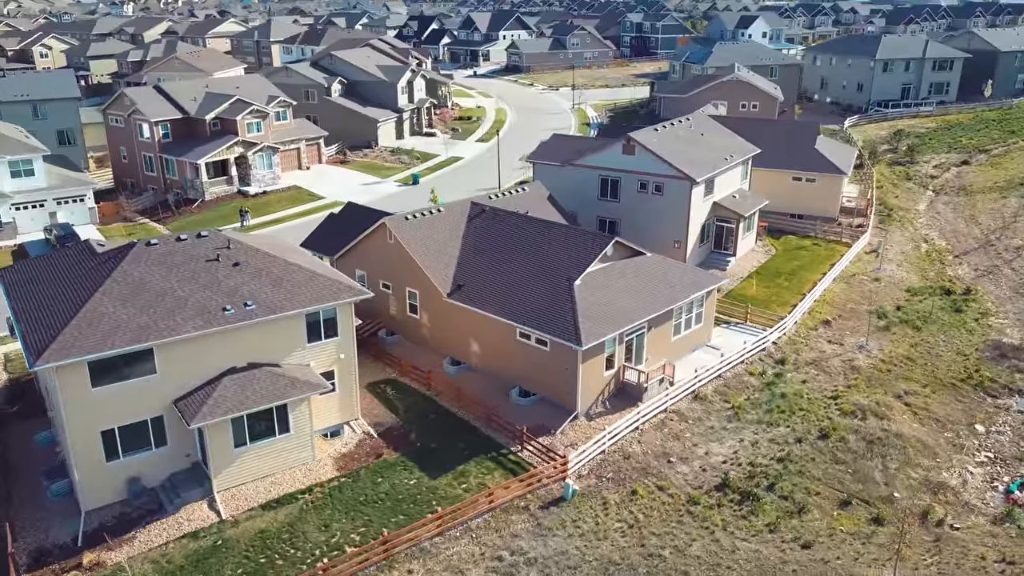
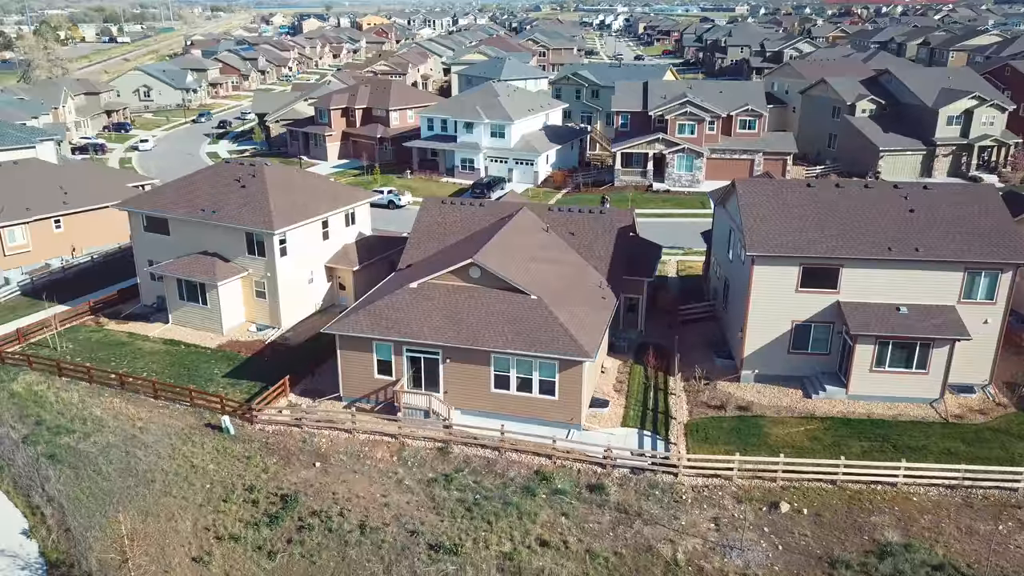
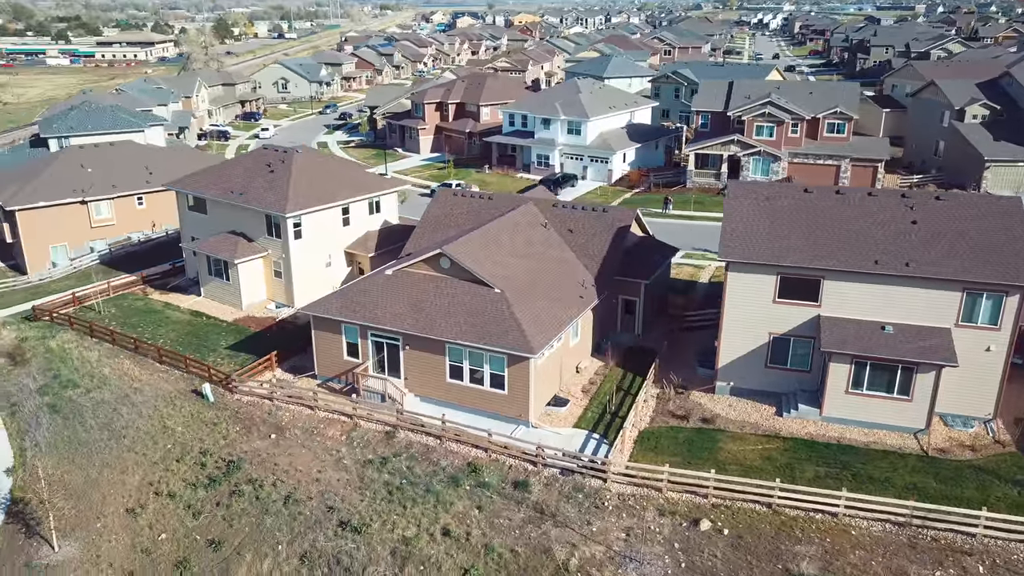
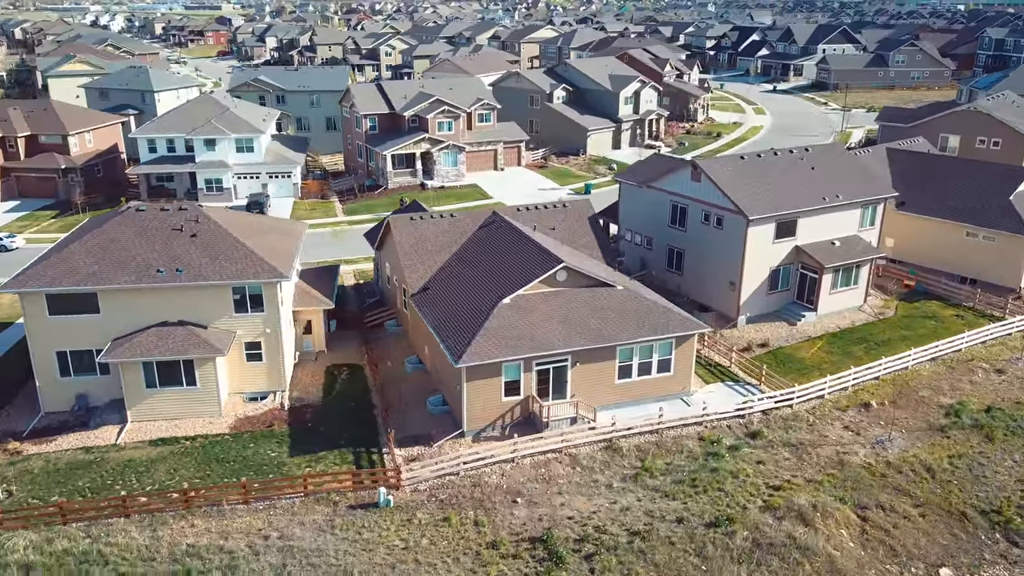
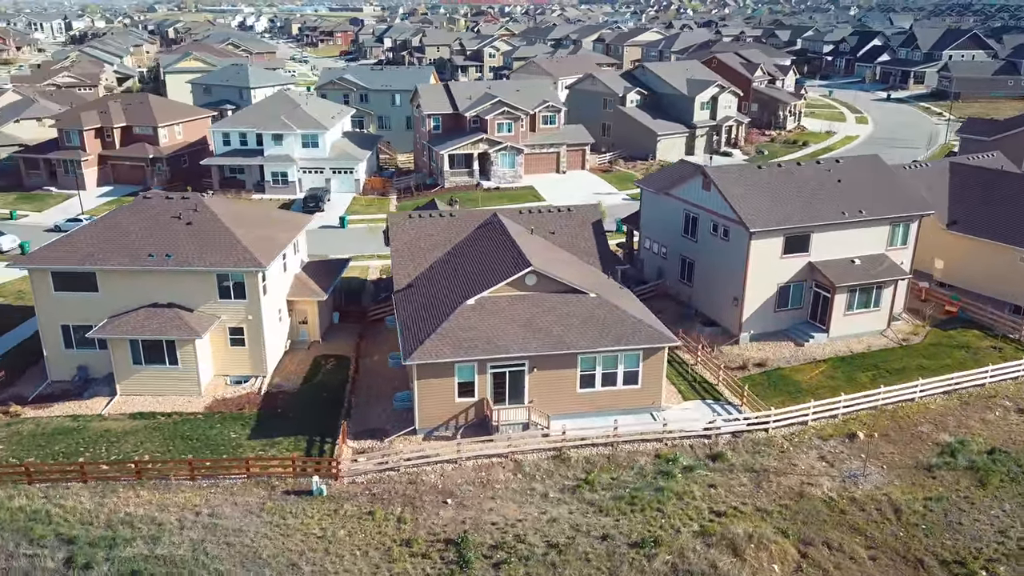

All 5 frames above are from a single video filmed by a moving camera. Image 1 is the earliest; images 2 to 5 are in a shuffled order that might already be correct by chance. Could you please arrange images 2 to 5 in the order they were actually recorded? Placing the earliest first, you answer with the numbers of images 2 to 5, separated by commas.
4, 5, 2, 3
